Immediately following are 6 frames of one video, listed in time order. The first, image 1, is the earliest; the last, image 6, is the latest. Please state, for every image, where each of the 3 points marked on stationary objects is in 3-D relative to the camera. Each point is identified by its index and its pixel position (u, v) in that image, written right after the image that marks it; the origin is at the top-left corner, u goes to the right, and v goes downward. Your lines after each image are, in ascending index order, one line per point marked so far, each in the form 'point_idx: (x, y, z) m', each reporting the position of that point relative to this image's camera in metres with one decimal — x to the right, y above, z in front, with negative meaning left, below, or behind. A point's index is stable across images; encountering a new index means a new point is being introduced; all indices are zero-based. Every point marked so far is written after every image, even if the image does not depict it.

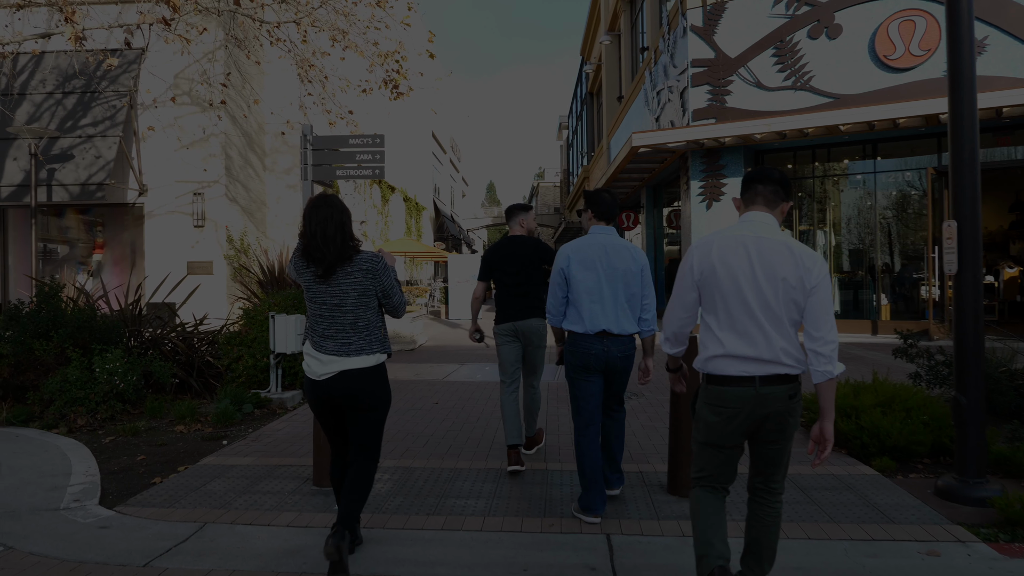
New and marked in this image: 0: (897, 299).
0: (+6.9, -0.2, +14.5) m
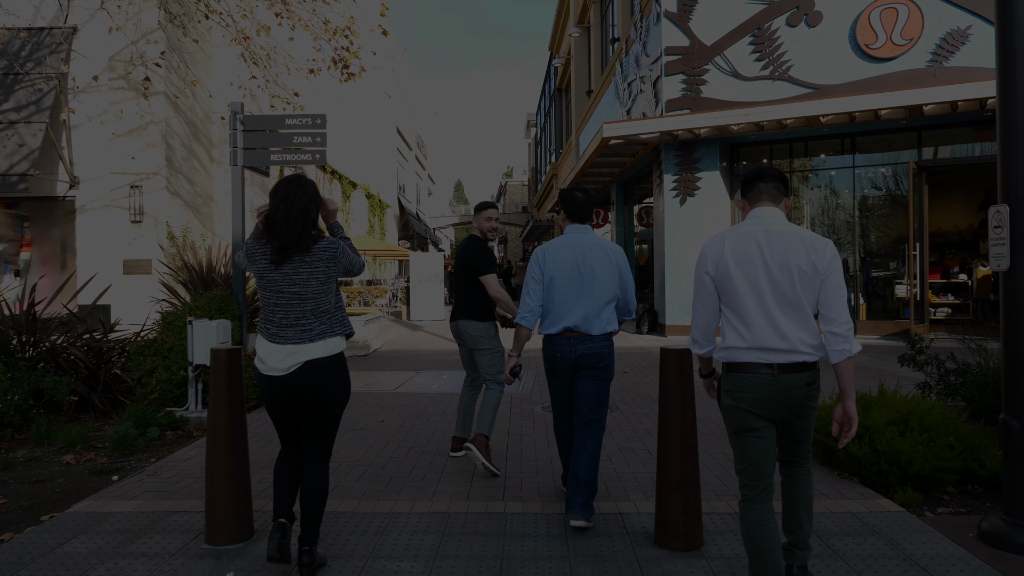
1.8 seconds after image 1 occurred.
0: (+6.2, -0.2, +13.8) m
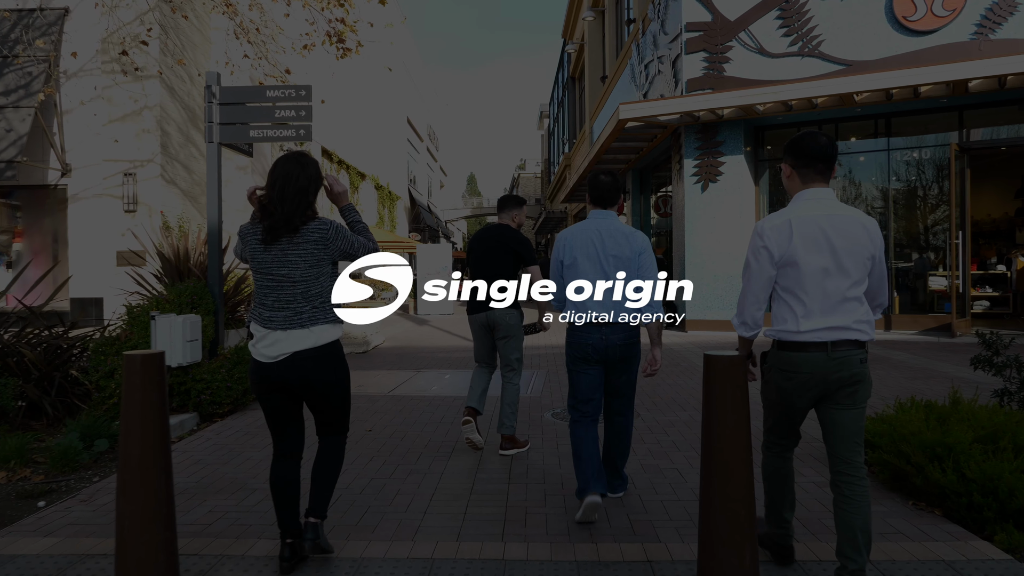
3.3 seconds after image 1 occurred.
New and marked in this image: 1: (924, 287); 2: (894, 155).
0: (+6.4, -0.1, +12.9) m
1: (+6.7, 0.0, +12.7) m
2: (+6.2, +2.2, +12.8) m
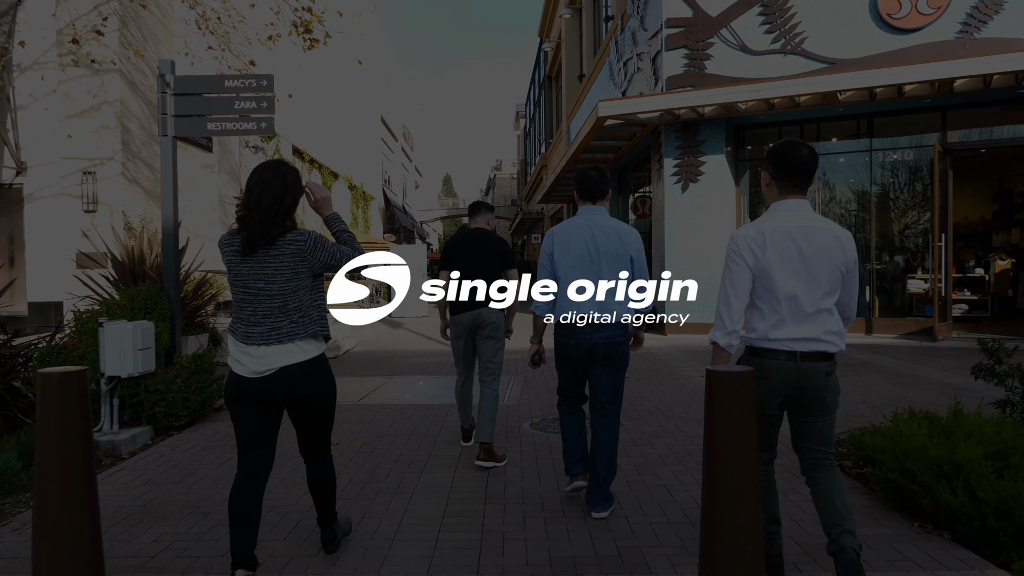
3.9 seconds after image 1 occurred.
0: (+6.0, -0.1, +12.8) m
1: (+6.3, 0.0, +12.6) m
2: (+5.8, +2.2, +12.7) m
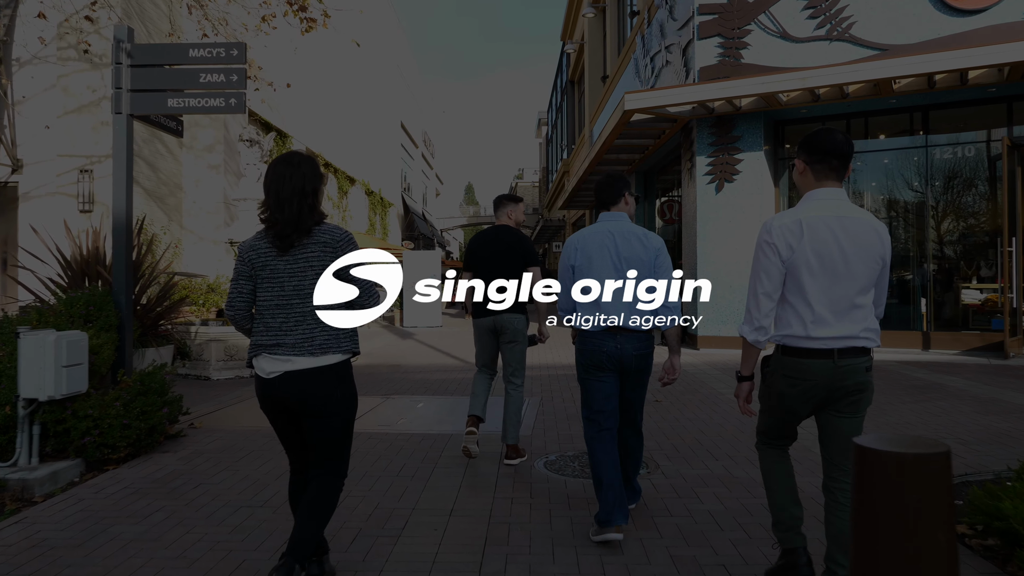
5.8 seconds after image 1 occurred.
0: (+6.3, -0.3, +11.5) m
1: (+6.5, -0.2, +11.4) m
2: (+6.1, +2.0, +11.5) m
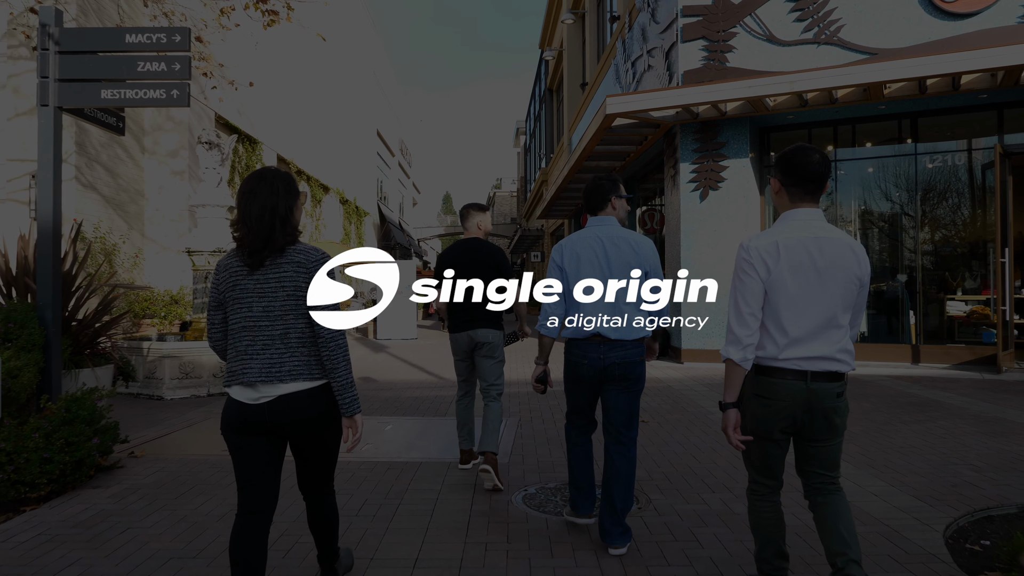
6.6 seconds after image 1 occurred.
0: (+5.9, -0.4, +11.2) m
1: (+6.2, -0.3, +11.0) m
2: (+5.8, +1.8, +11.2) m
